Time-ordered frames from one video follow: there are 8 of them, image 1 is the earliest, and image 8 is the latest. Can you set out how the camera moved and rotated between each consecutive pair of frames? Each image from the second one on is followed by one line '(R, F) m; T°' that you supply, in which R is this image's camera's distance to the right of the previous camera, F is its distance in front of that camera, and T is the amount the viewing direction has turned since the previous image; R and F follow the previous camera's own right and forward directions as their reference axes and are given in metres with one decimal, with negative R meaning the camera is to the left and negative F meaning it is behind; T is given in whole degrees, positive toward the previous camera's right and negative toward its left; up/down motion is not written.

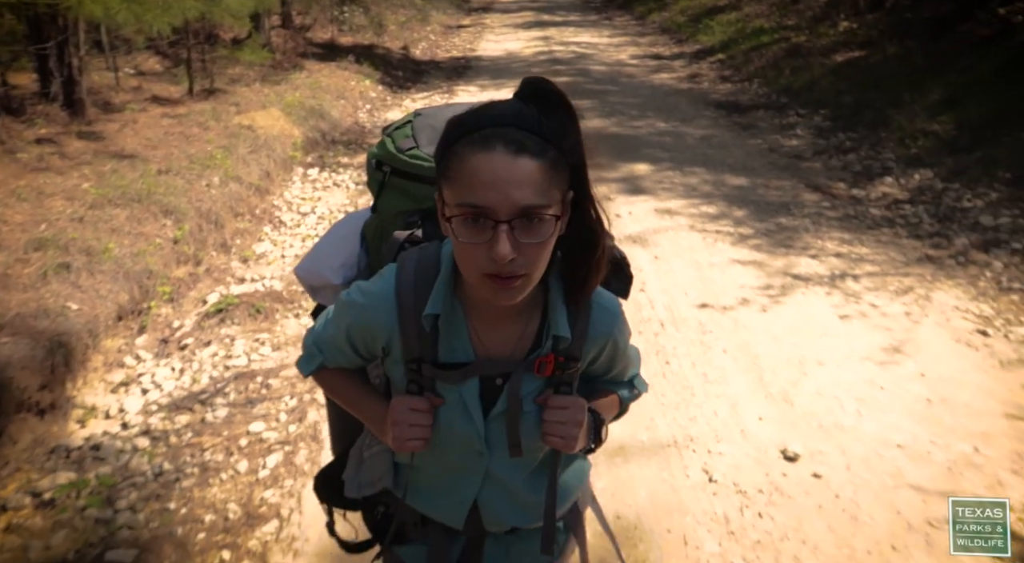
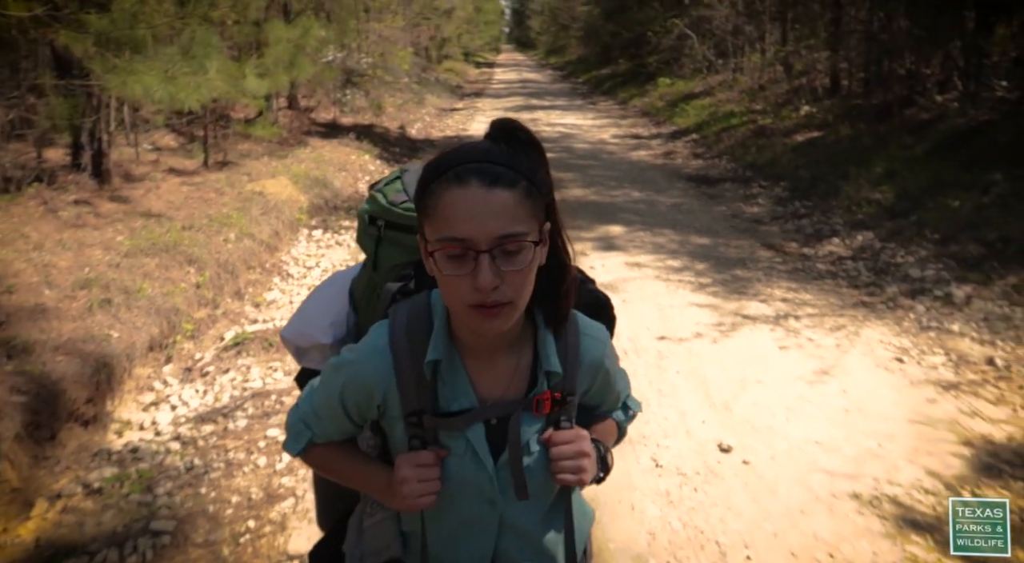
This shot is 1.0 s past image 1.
(+0.1, -0.6) m; +1°
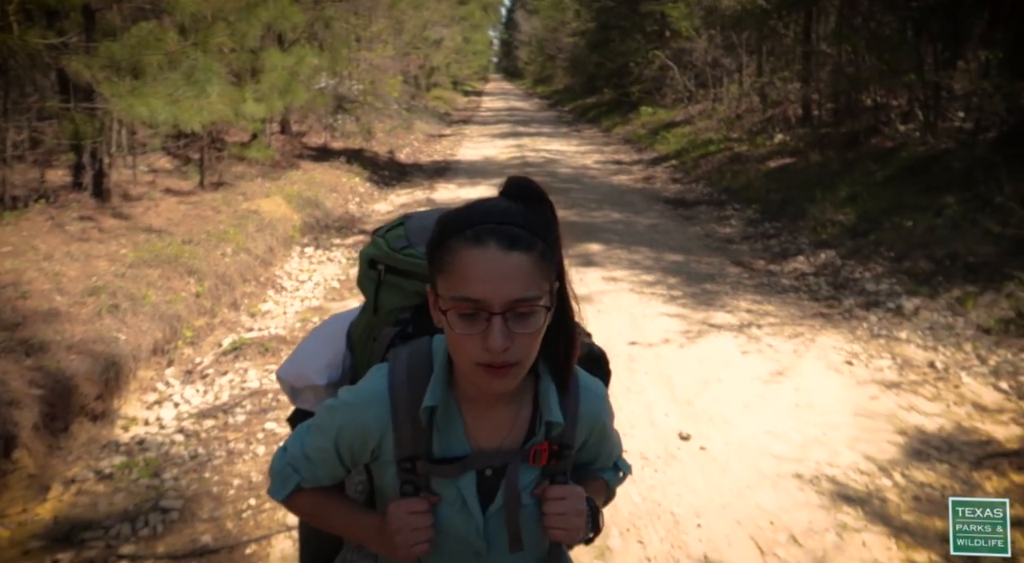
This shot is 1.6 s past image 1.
(0.0, -0.4) m; +1°
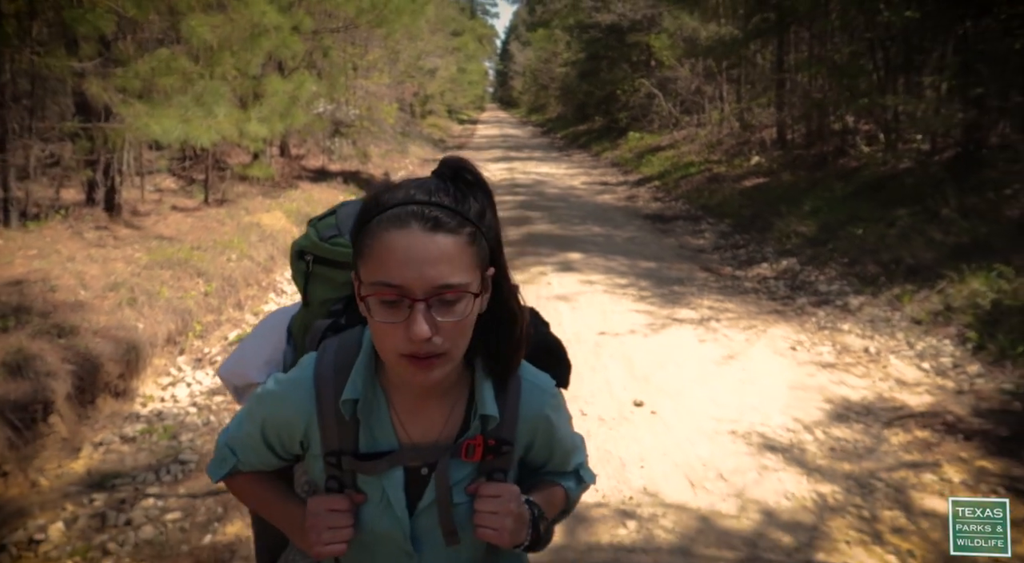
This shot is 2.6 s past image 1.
(+0.1, -0.6) m; 0°
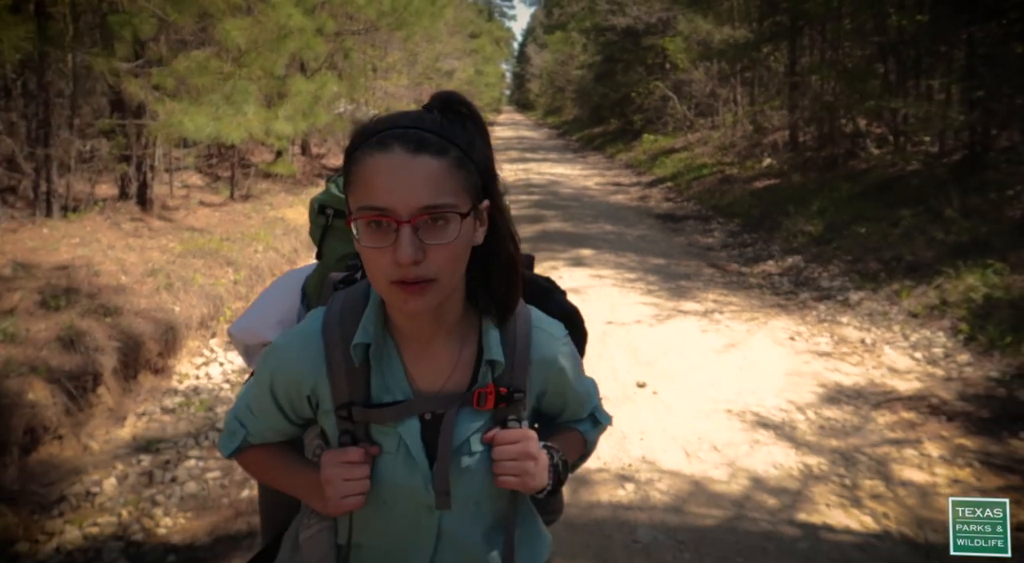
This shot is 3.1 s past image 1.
(0.0, -0.3) m; -1°
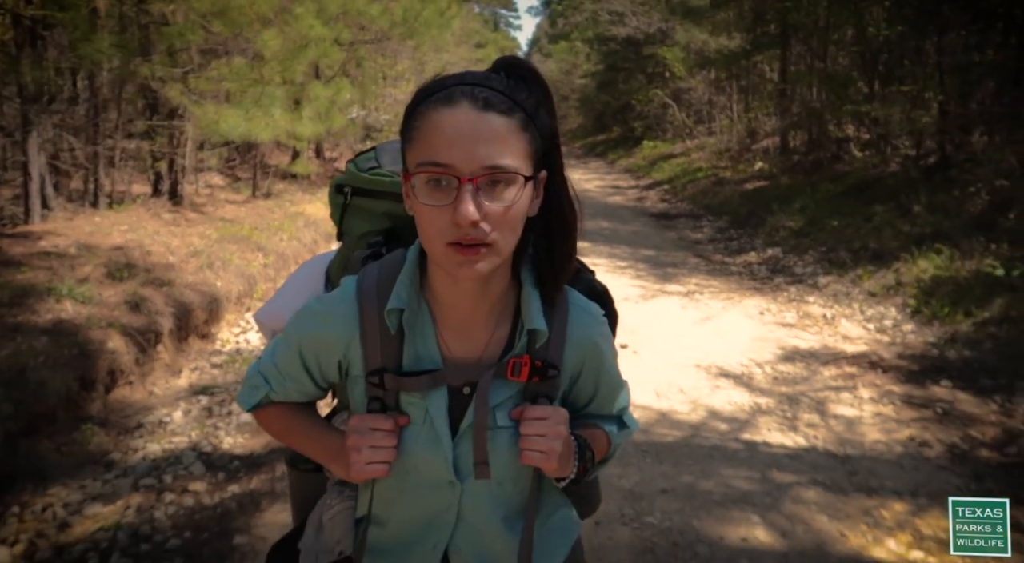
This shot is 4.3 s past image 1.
(0.0, -0.8) m; 0°
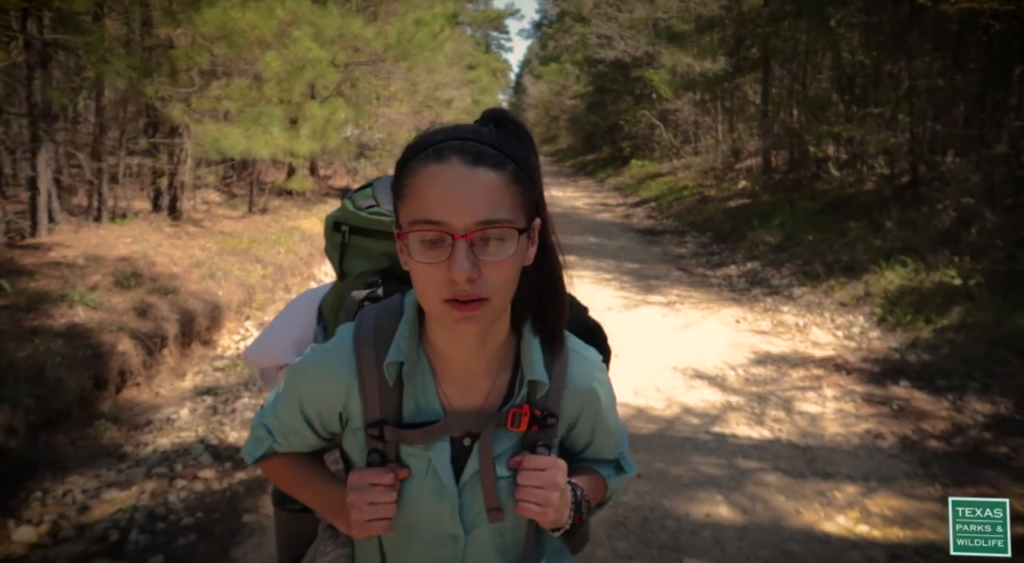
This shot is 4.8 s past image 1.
(0.0, -0.3) m; +1°
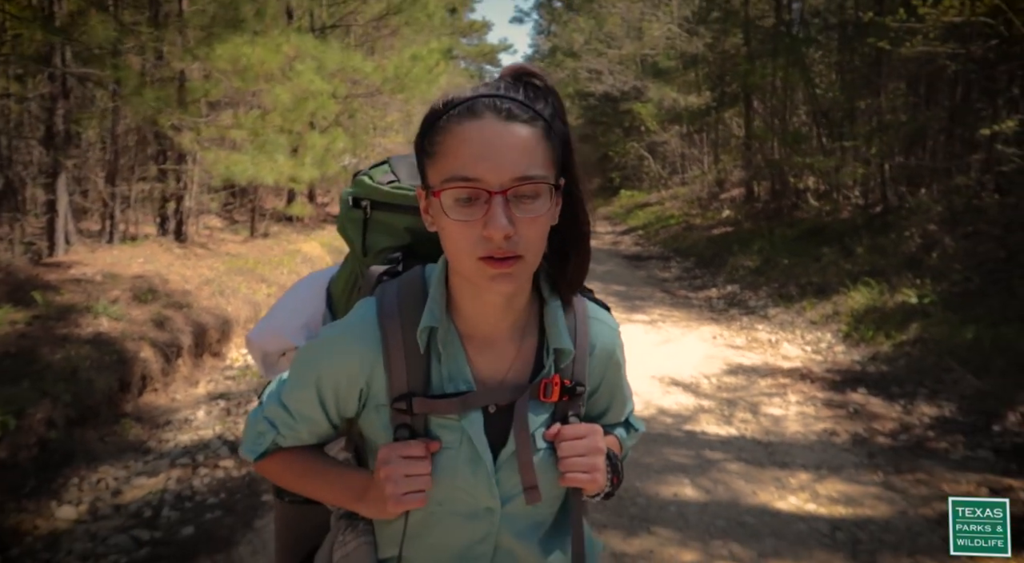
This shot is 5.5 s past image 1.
(0.0, -0.5) m; +1°
